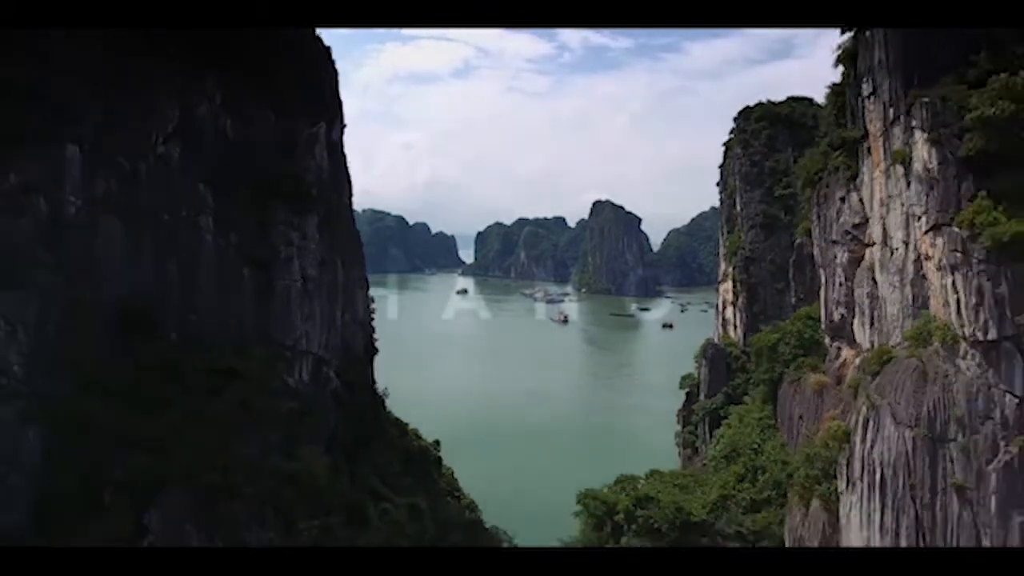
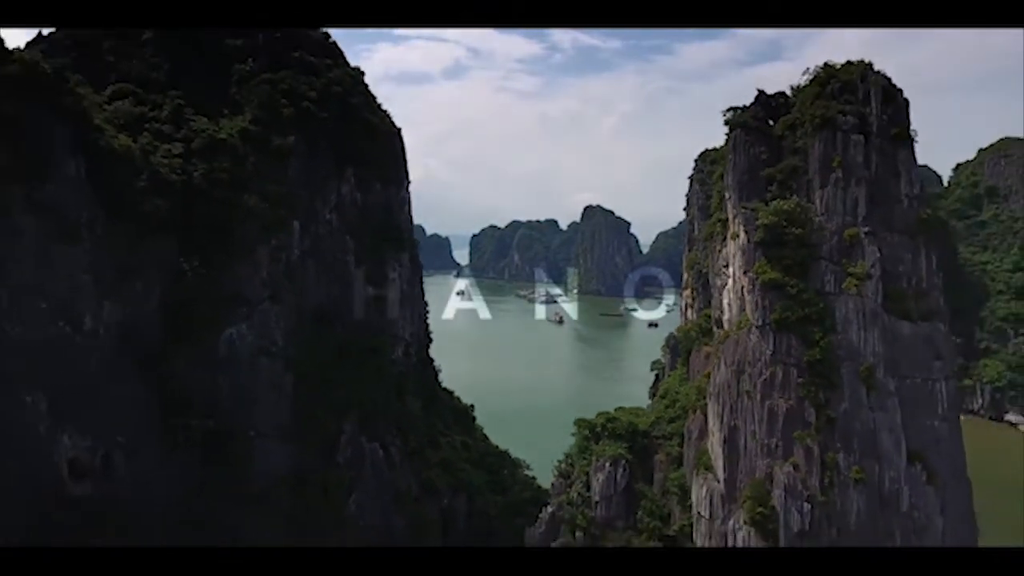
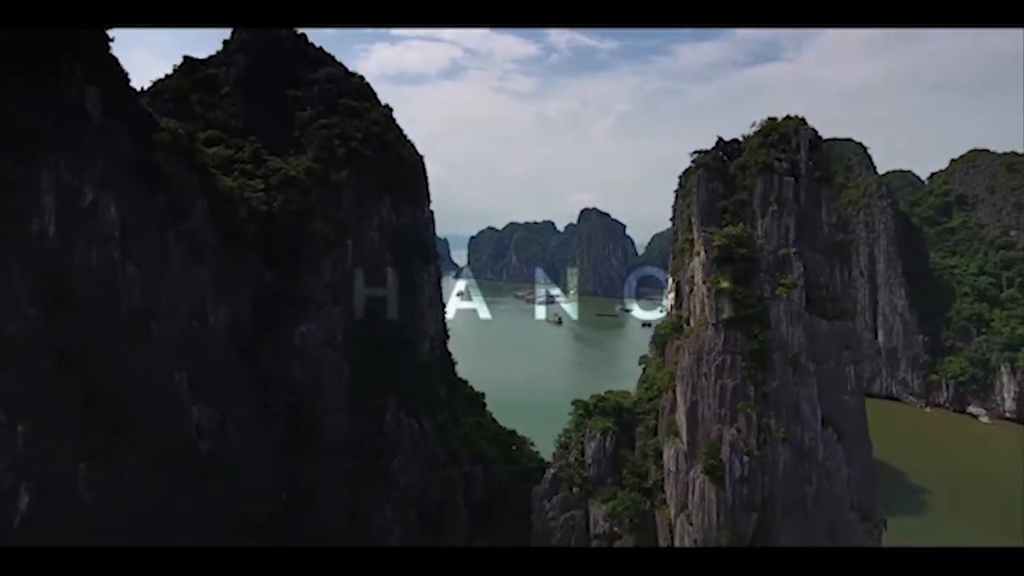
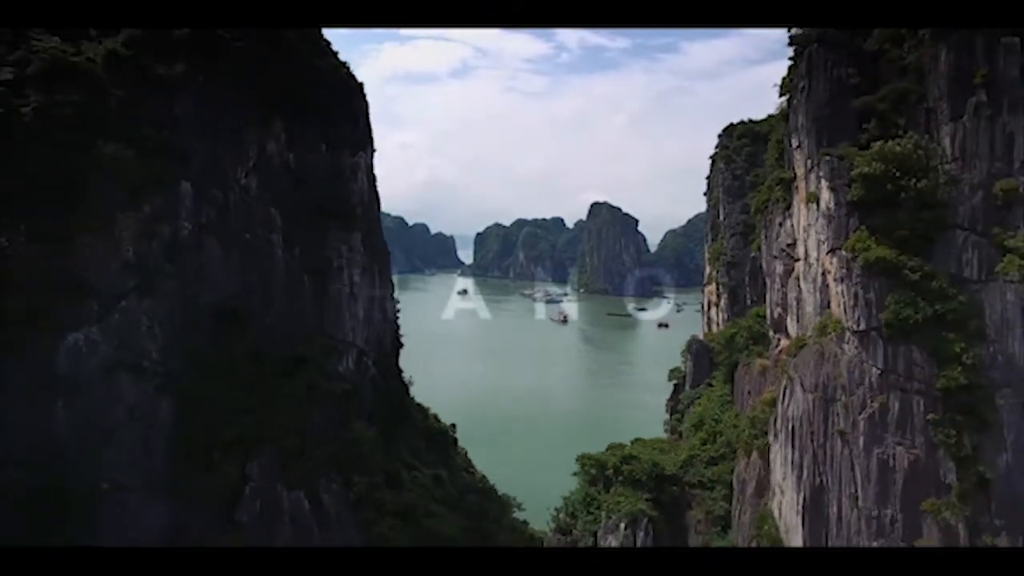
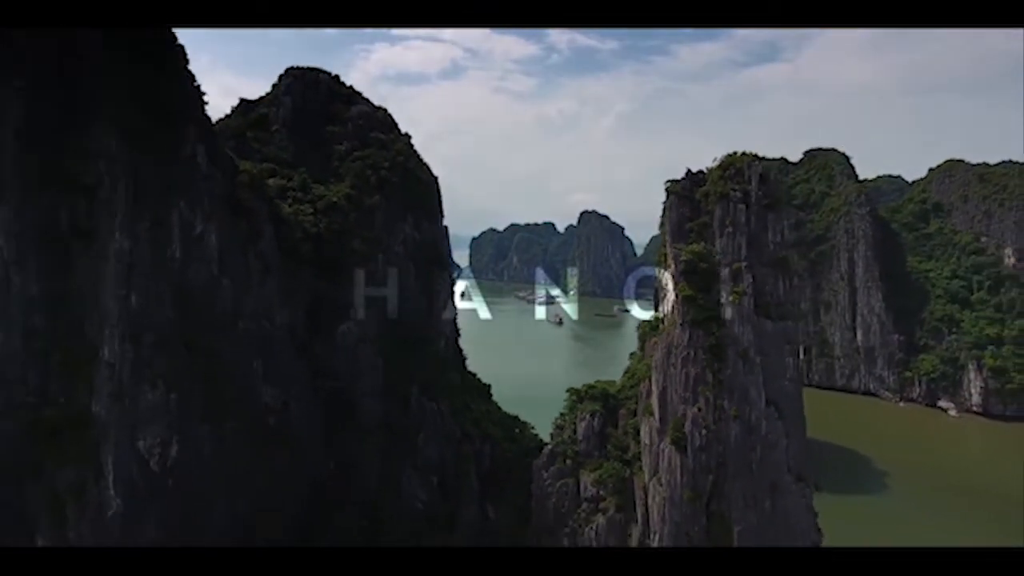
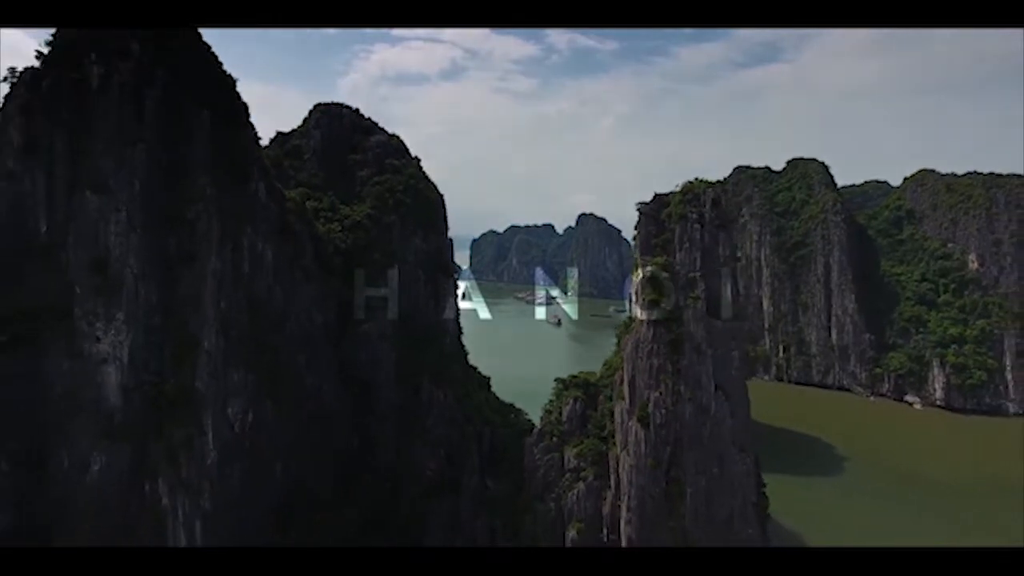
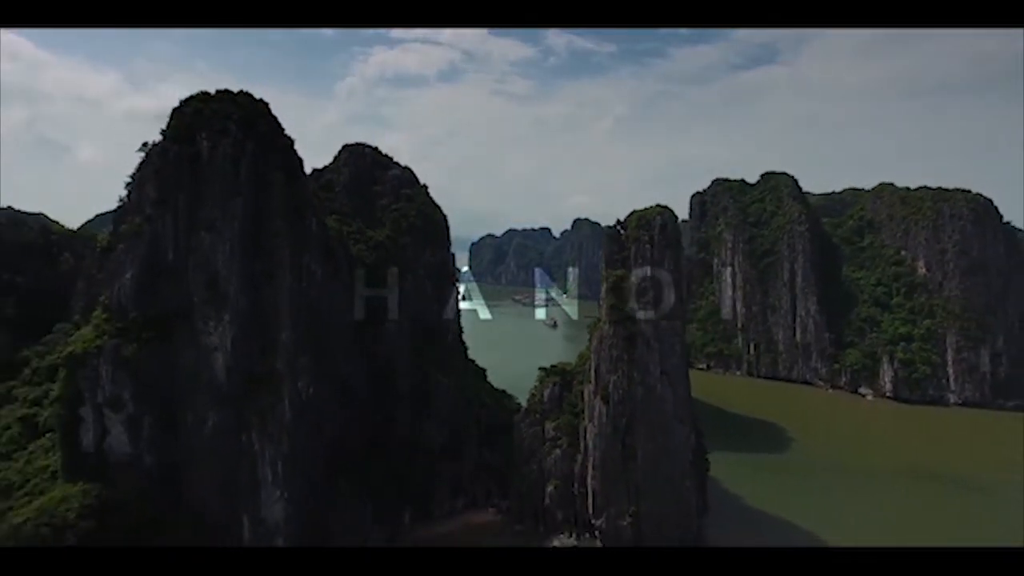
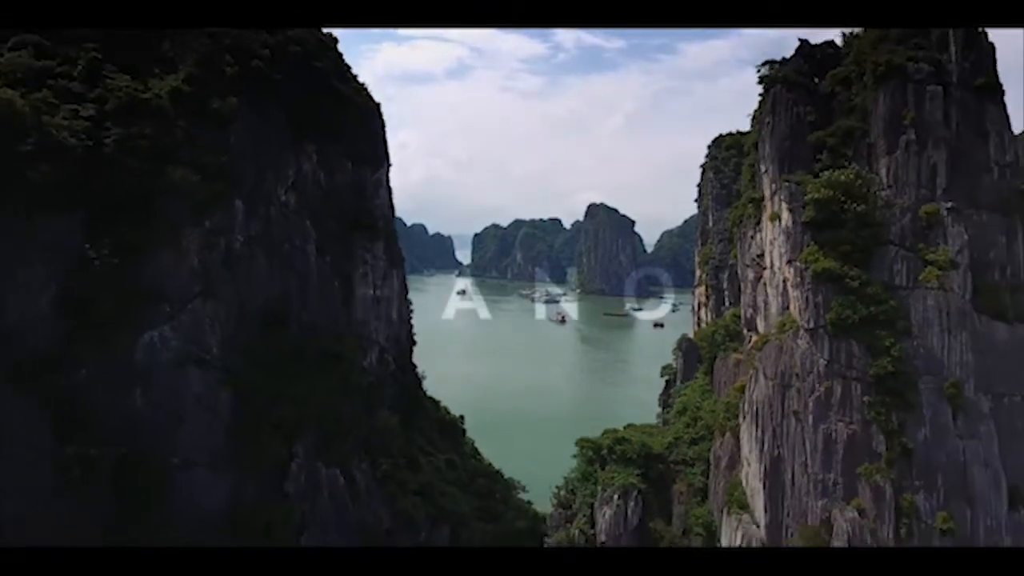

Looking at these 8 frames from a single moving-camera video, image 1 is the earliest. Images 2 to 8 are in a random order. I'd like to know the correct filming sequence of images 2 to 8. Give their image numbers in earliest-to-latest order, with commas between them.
4, 8, 2, 3, 5, 6, 7
